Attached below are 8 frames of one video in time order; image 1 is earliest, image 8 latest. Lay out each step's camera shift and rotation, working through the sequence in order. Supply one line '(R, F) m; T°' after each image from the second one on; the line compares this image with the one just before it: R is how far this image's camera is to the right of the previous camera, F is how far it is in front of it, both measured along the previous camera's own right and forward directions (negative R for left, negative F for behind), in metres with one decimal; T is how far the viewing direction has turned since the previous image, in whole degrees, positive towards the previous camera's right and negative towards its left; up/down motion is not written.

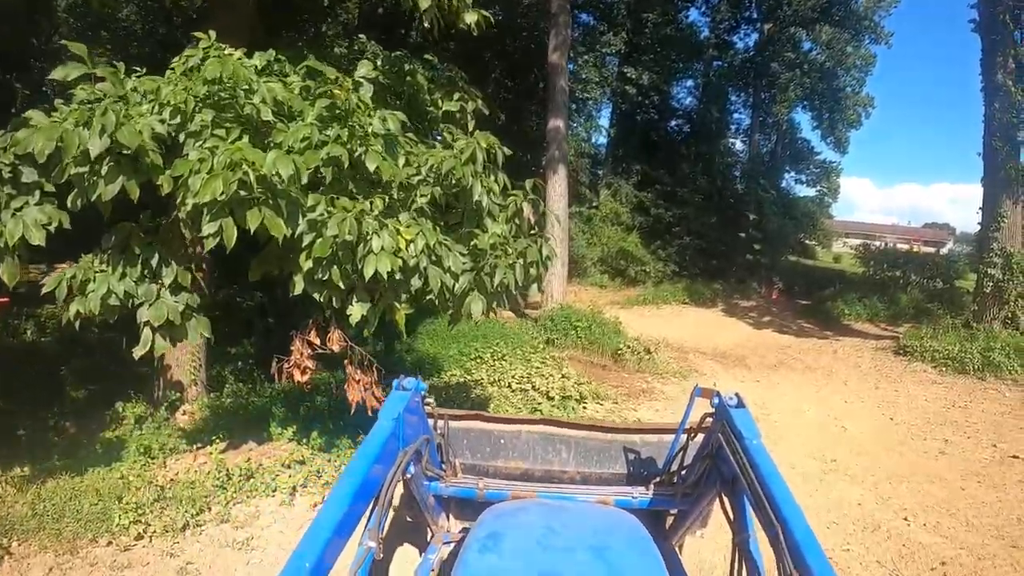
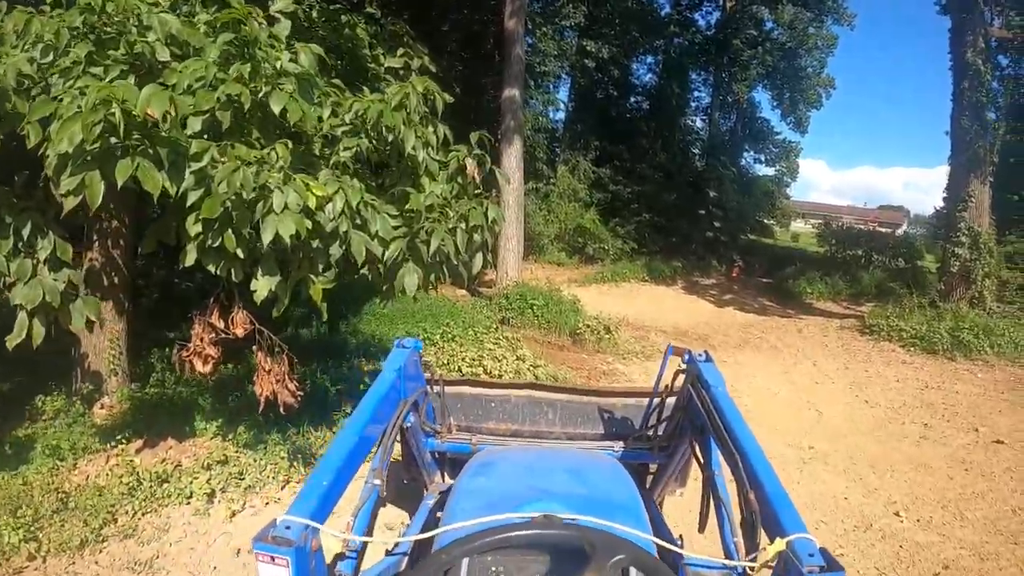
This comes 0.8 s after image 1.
(+0.1, +0.6) m; +3°
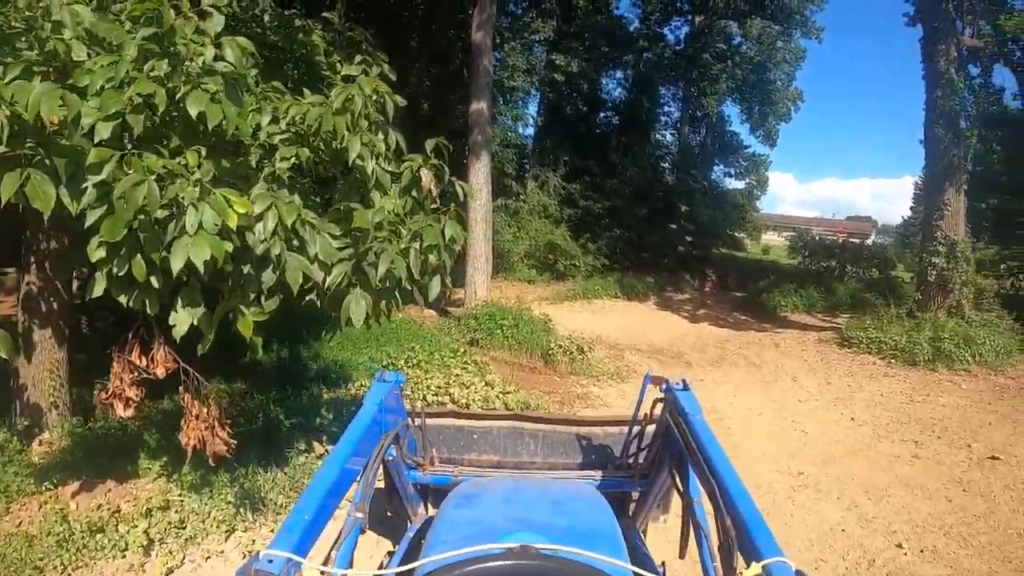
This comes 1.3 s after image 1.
(0.0, +0.4) m; +2°
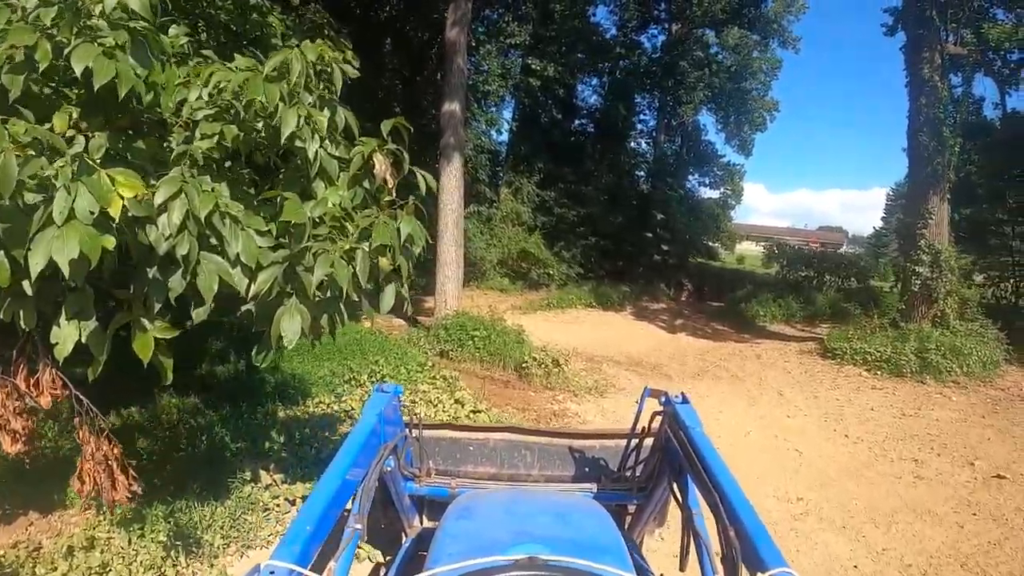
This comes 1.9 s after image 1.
(0.0, +0.5) m; +2°
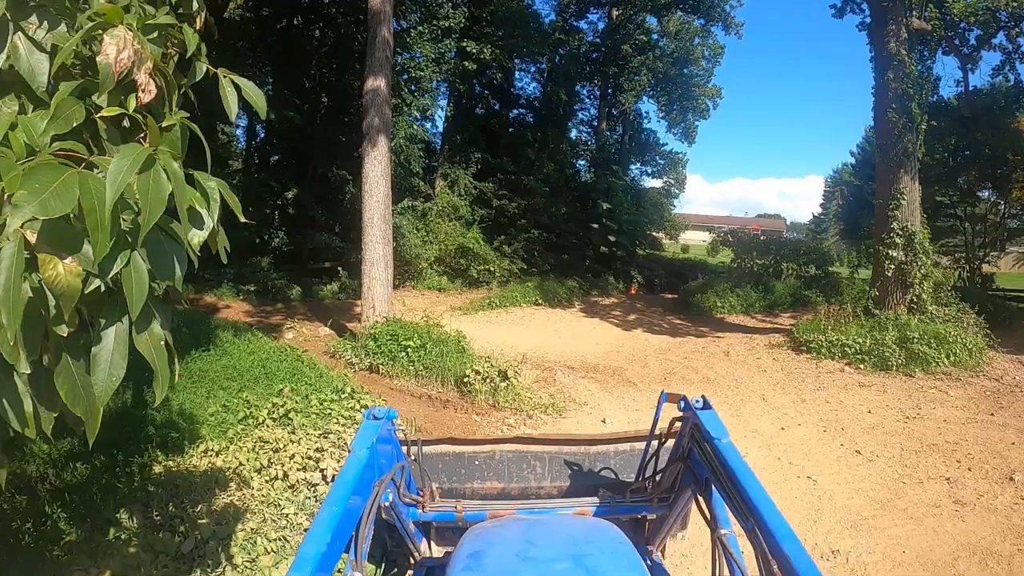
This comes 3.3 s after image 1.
(0.0, +1.2) m; +4°
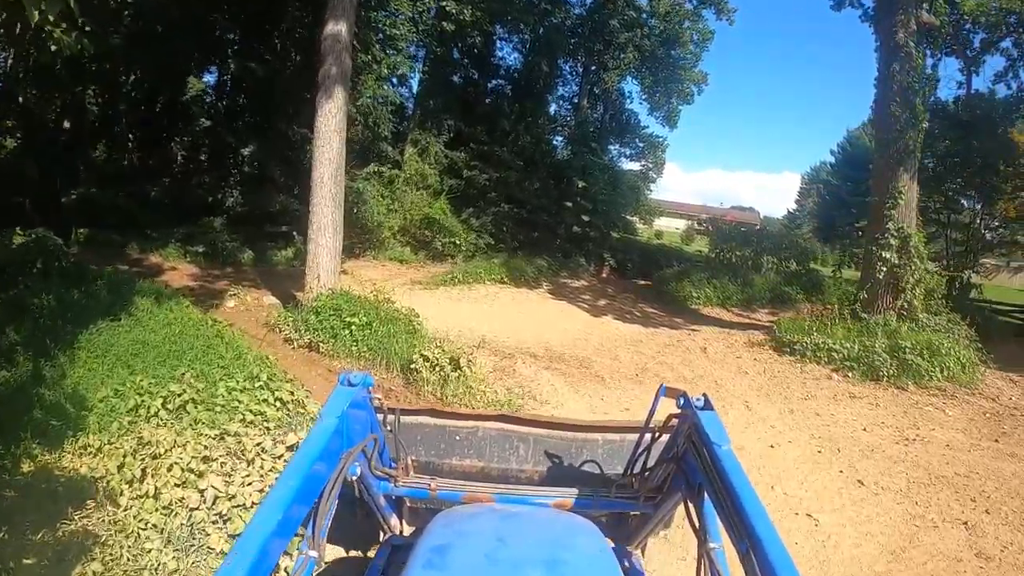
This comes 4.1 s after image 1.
(+0.1, +0.9) m; +2°
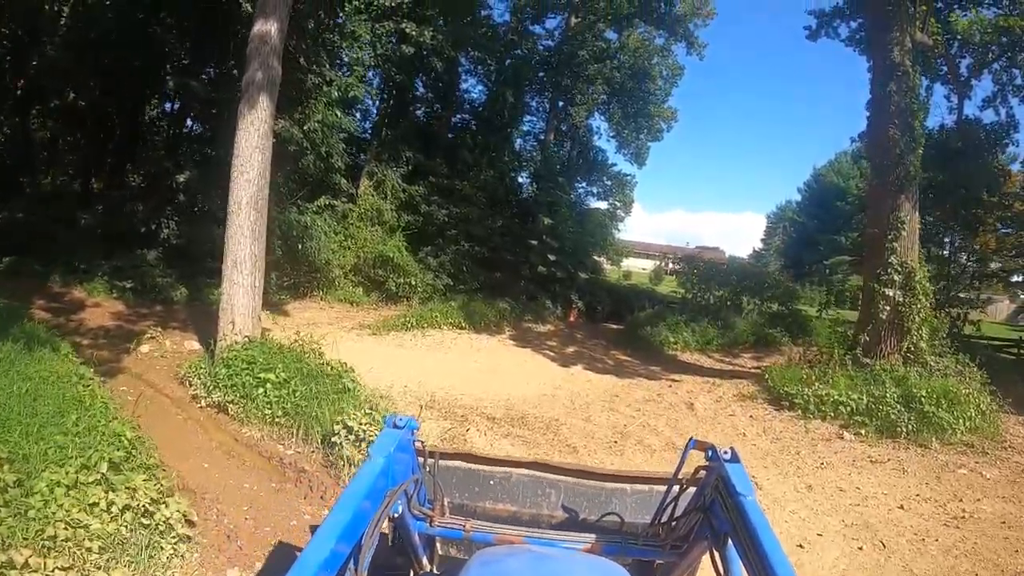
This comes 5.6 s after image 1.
(+0.1, +1.2) m; +2°
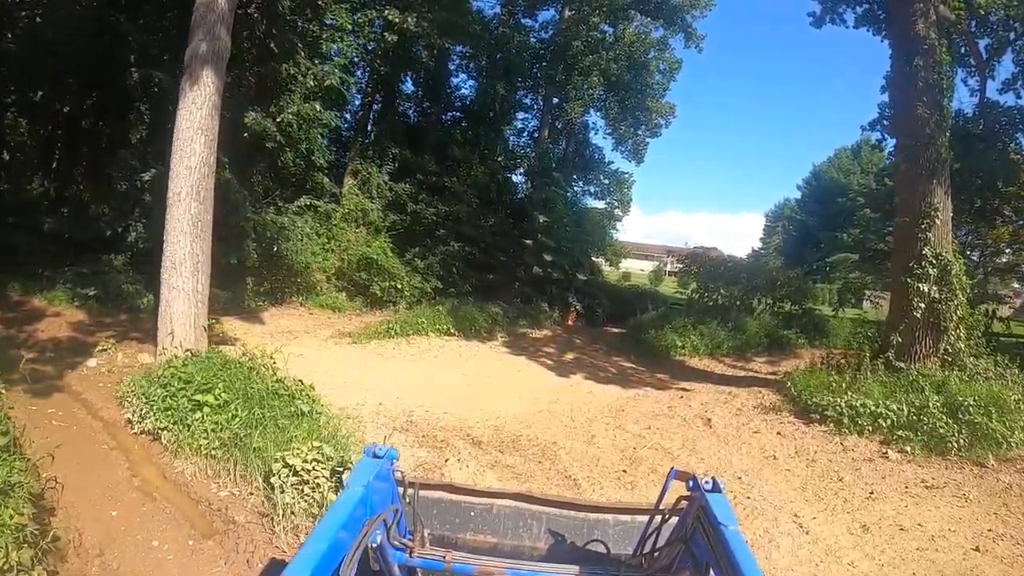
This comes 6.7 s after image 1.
(+0.1, +0.9) m; 0°
